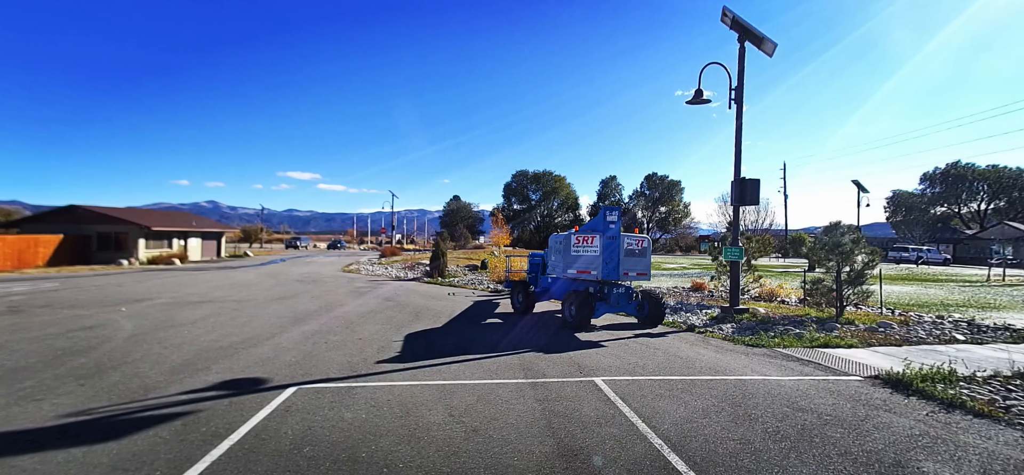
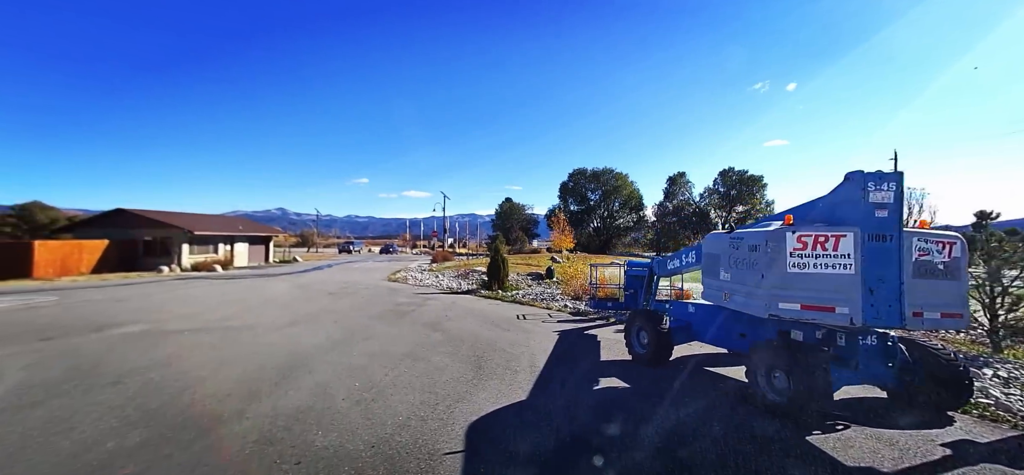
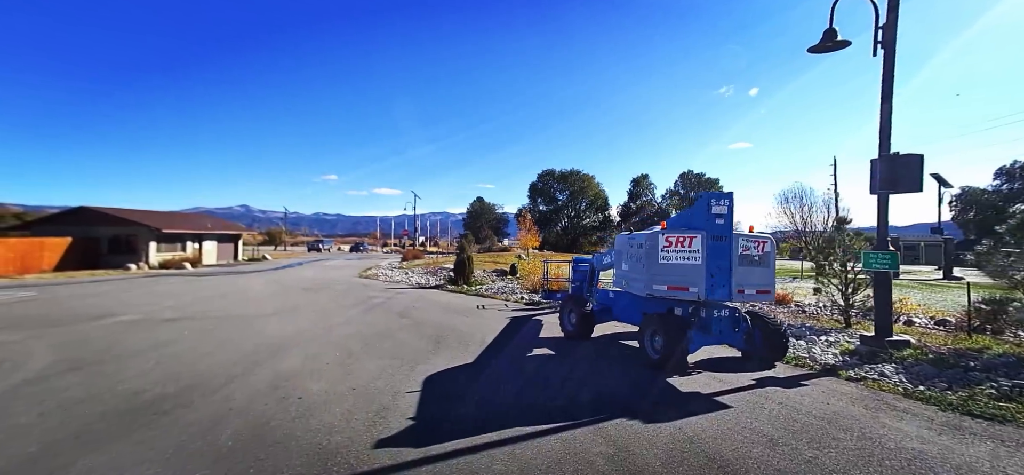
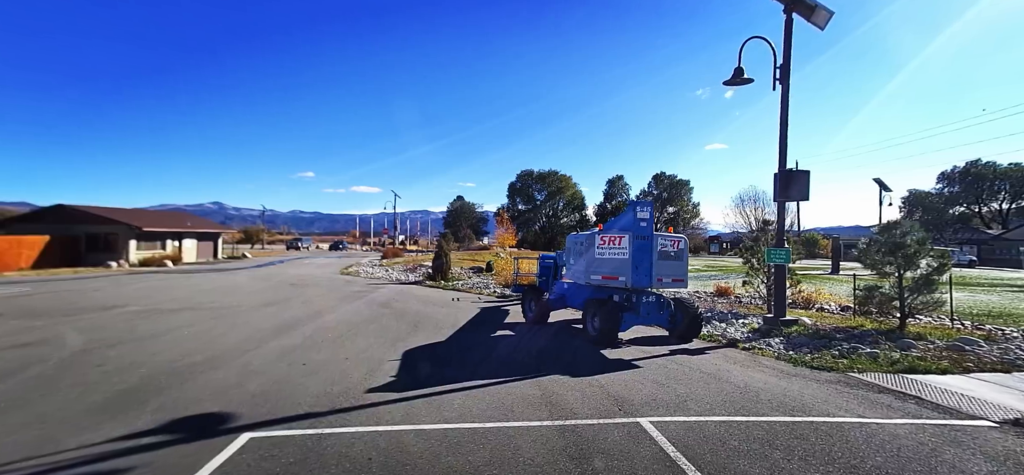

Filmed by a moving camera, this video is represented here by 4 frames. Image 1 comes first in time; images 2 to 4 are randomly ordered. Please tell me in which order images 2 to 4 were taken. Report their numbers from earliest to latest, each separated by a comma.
4, 3, 2
